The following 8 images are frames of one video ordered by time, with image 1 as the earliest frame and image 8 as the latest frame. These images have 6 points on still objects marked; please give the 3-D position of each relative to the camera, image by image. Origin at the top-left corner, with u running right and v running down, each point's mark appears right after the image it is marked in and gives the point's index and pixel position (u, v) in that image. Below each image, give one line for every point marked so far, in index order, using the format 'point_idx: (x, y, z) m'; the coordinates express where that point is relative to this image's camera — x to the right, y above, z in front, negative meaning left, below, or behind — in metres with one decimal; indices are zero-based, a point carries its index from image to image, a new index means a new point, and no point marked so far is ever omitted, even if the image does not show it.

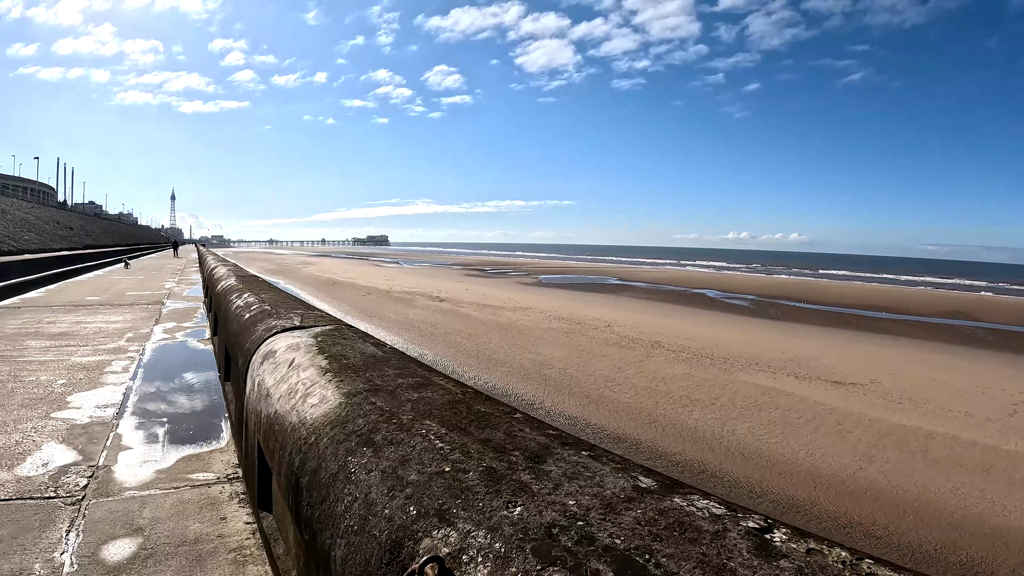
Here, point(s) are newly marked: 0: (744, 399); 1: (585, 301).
0: (+3.6, -1.7, +7.8) m
1: (+2.6, -0.6, +18.7) m
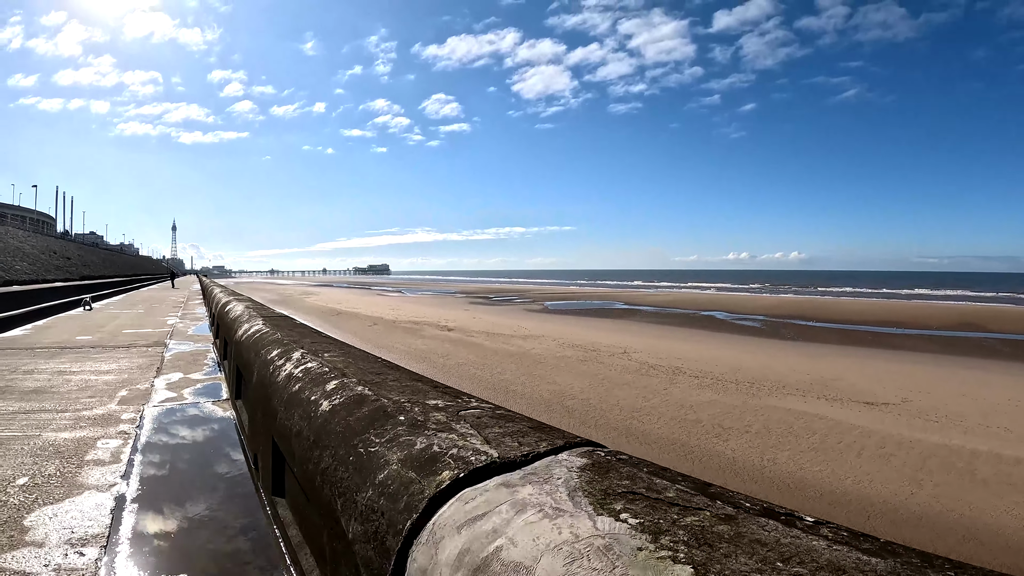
0: (+3.9, -2.0, +7.5) m
1: (+2.9, -1.5, +18.4) m
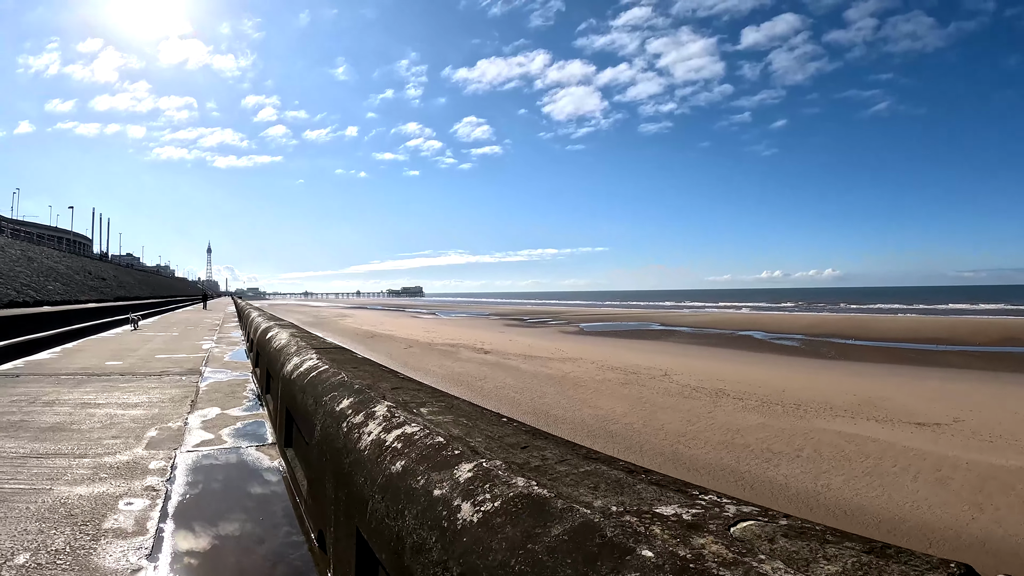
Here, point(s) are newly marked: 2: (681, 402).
0: (+4.6, -2.4, +7.4) m
1: (+4.2, -2.3, +18.4) m
2: (+3.3, -2.2, +9.9) m
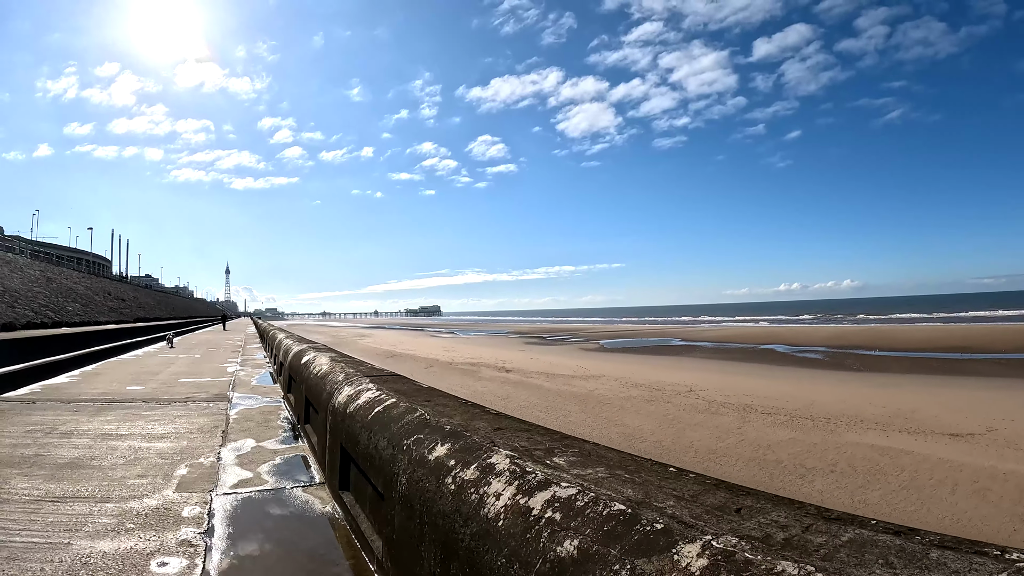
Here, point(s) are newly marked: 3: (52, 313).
0: (+5.0, -2.5, +7.2) m
1: (+4.9, -2.8, +18.2) m
2: (+3.7, -2.5, +9.7) m
3: (-16.2, -0.8, +17.7) m
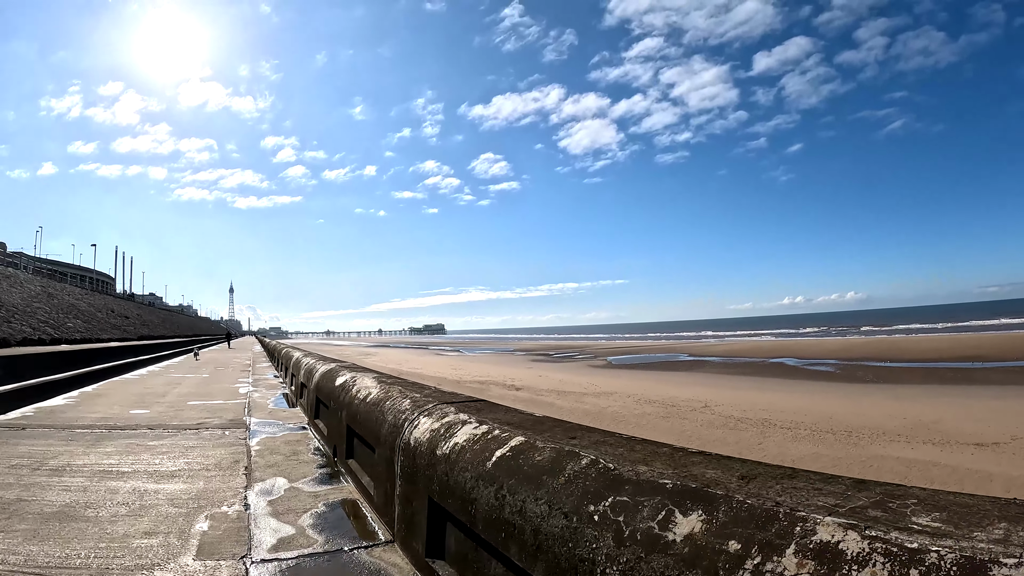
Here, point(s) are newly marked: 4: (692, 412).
0: (+5.2, -2.6, +6.8) m
1: (+5.3, -3.3, +17.8) m
2: (+4.0, -2.7, +9.3) m
3: (-15.9, -1.6, +17.4) m
4: (+4.2, -2.9, +11.8) m
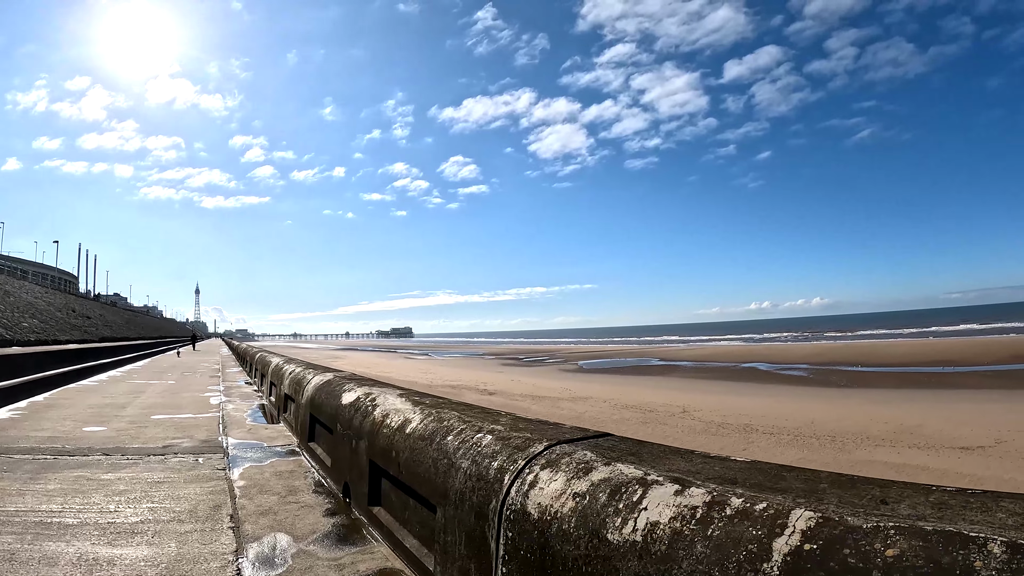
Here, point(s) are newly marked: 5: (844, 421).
0: (+5.0, -2.7, +6.7) m
1: (+4.4, -3.4, +17.7) m
2: (+3.7, -2.8, +9.2) m
3: (-16.7, -1.6, +16.0) m
4: (+3.7, -3.0, +11.7) m
5: (+6.3, -2.7, +9.4) m
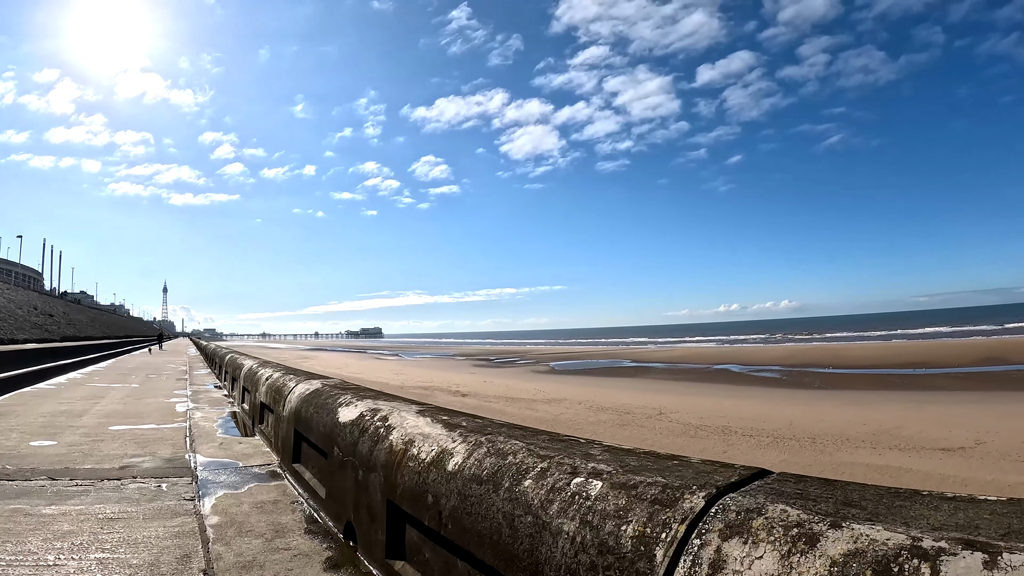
0: (+4.8, -2.7, +6.8) m
1: (+3.5, -3.4, +17.7) m
2: (+3.3, -2.8, +9.1) m
3: (-17.5, -1.5, +14.7) m
4: (+3.2, -3.0, +11.6) m
5: (+5.9, -2.7, +9.5) m
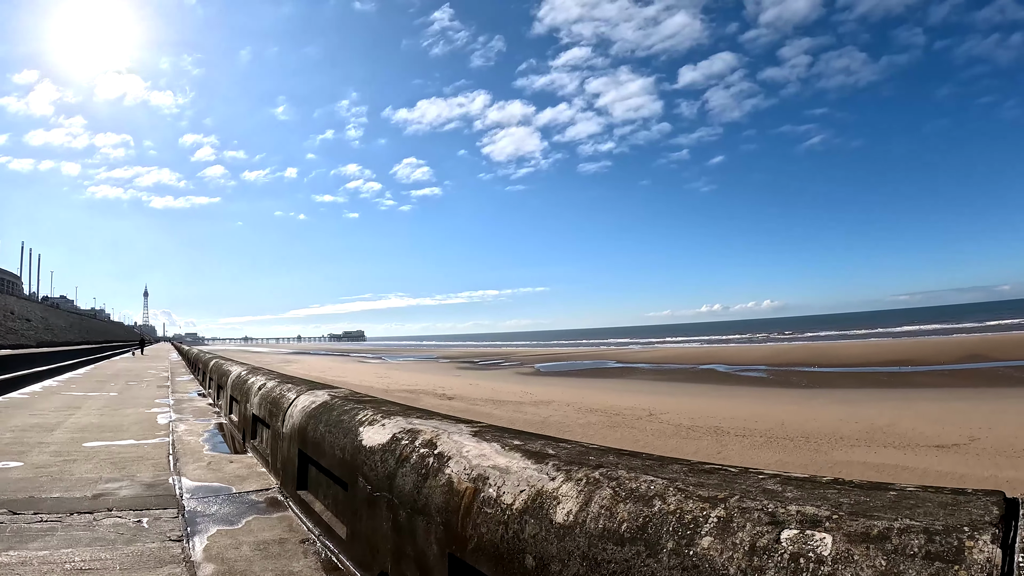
0: (+4.8, -2.6, +6.7) m
1: (+3.1, -3.5, +17.6) m
2: (+3.2, -2.8, +9.0) m
3: (-17.8, -1.7, +13.9) m
4: (+3.0, -3.0, +11.5) m
5: (+5.8, -2.7, +9.4) m
